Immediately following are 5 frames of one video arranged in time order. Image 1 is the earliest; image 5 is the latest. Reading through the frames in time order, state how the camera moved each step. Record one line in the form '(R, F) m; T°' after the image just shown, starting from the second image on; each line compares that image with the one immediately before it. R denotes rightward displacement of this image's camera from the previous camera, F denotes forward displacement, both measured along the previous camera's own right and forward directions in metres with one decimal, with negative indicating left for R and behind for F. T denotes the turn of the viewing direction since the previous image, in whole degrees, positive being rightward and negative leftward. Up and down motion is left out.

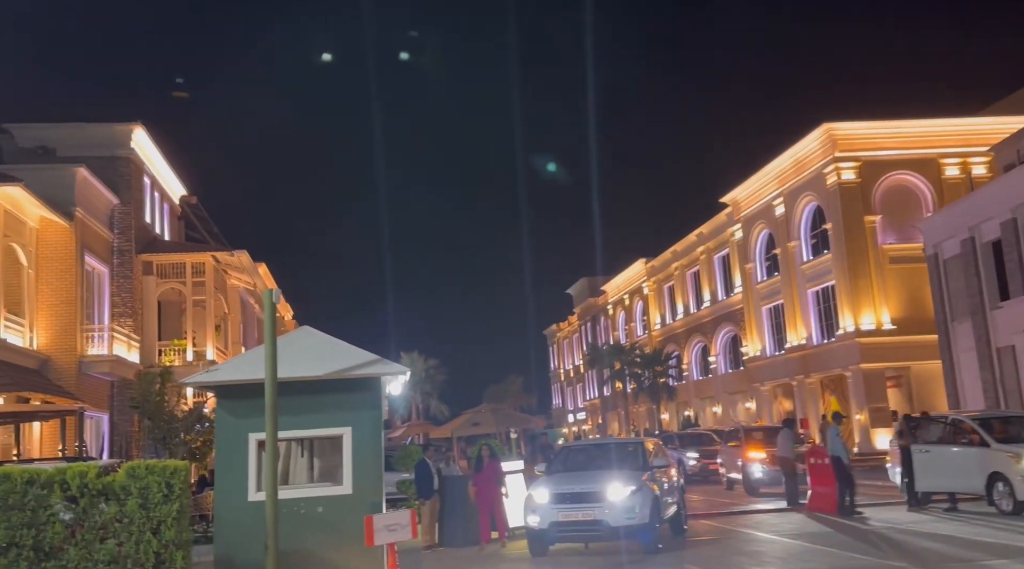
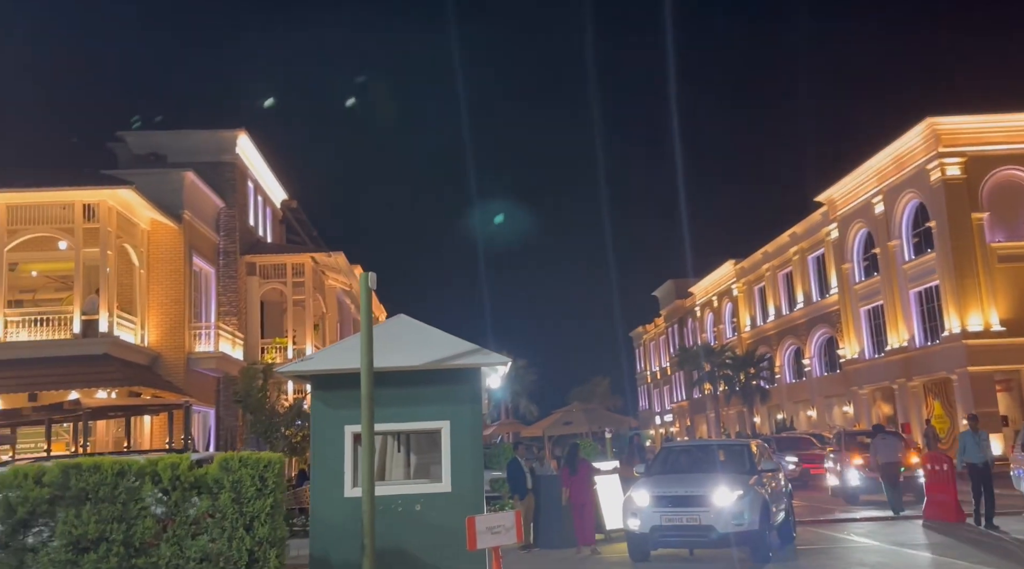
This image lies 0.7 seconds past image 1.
(-0.1, +0.4) m; -6°
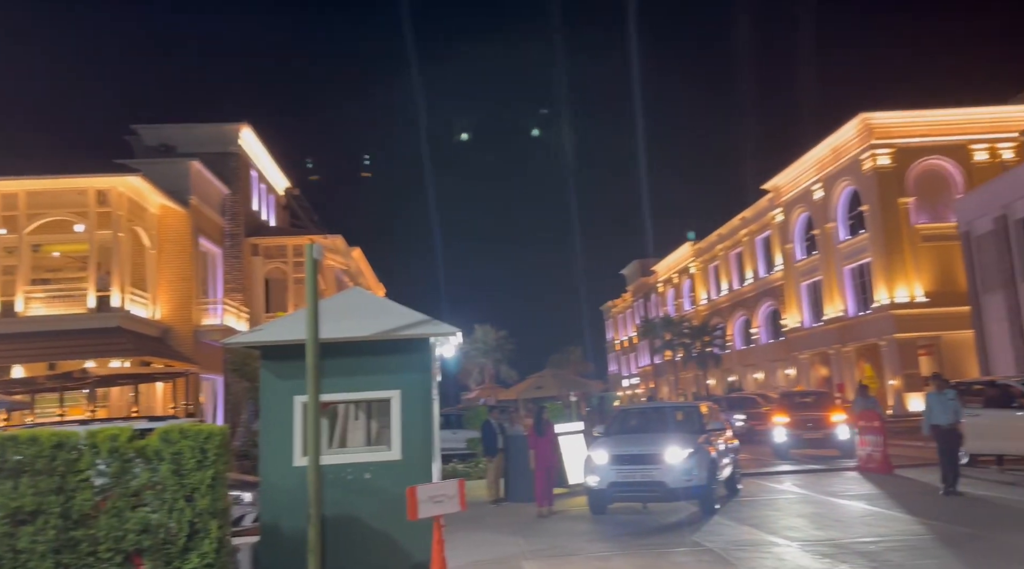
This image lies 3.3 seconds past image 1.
(+0.3, 0.0) m; +1°
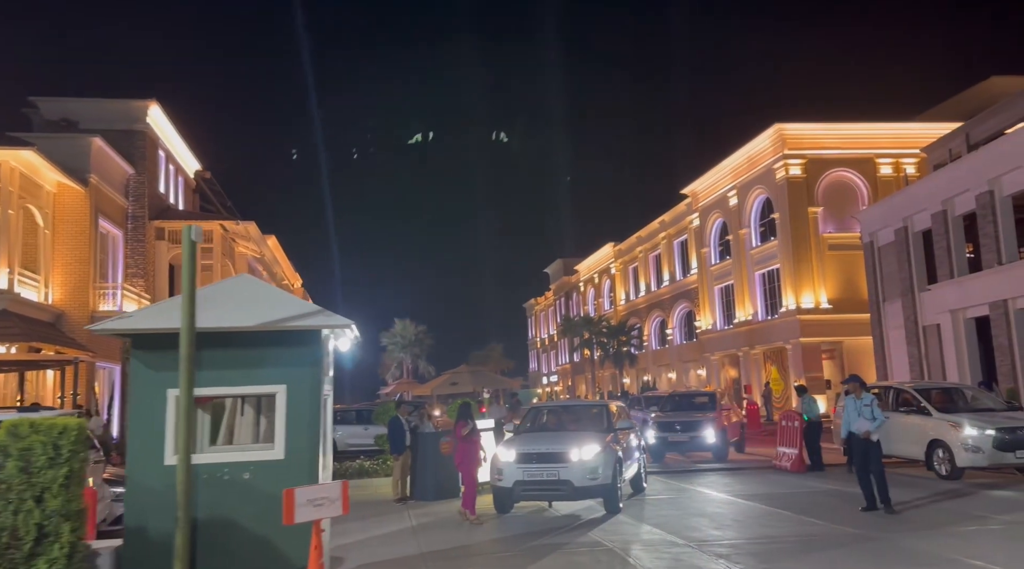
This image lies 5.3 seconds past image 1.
(+0.1, +0.3) m; +5°
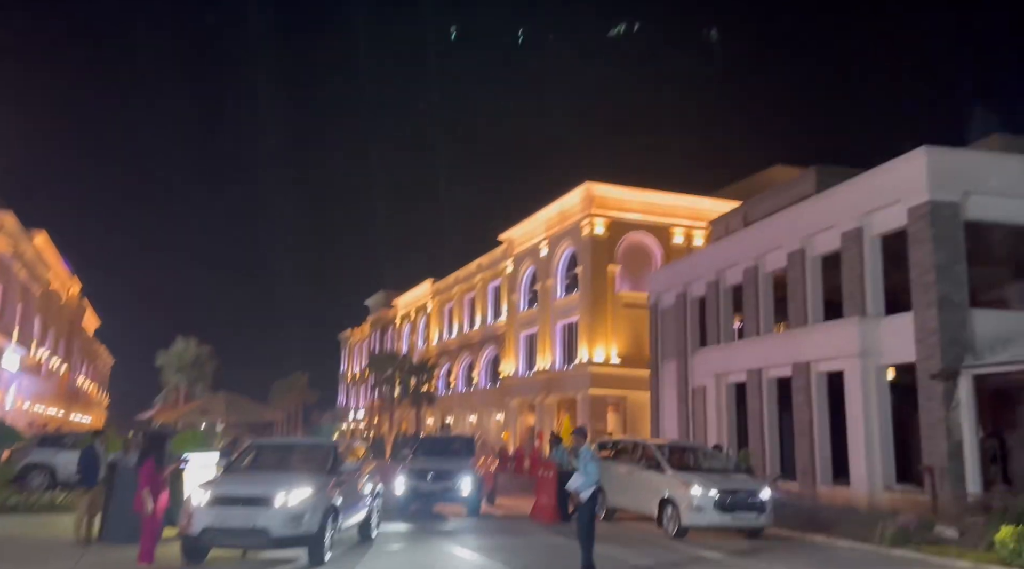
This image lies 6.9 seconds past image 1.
(+1.4, +0.4) m; +11°
